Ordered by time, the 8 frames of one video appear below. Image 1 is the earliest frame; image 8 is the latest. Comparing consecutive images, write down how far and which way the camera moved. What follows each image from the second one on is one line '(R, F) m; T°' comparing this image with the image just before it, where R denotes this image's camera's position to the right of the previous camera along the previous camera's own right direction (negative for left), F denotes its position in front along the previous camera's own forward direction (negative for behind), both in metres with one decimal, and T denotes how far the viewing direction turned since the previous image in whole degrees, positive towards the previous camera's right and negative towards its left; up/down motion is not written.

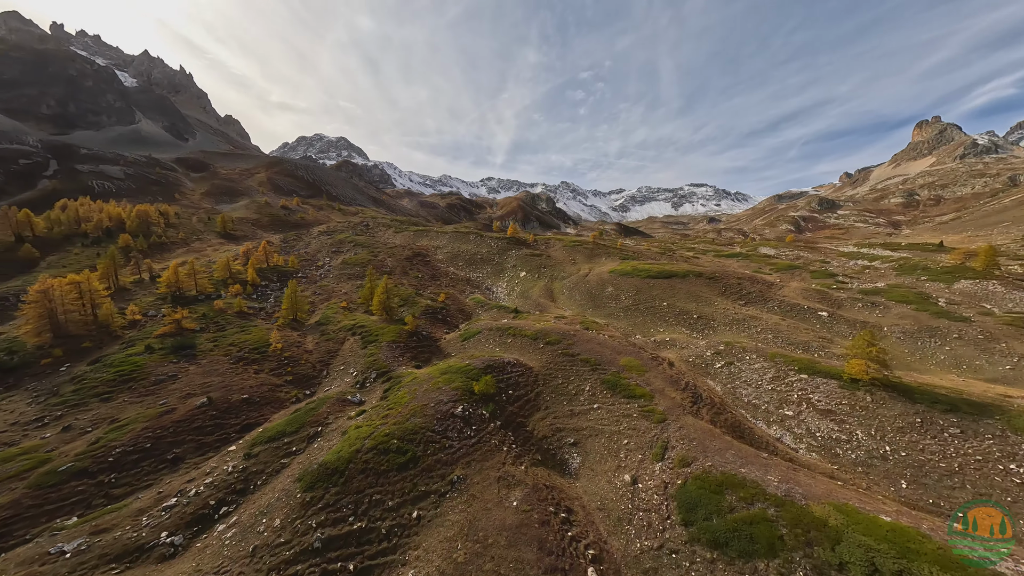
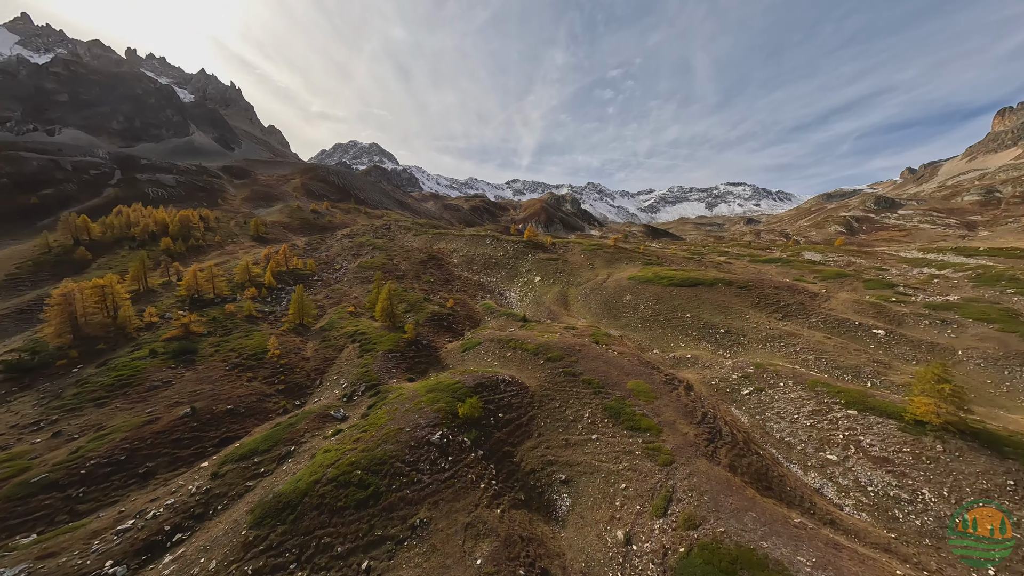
(+2.7, +2.5) m; -5°
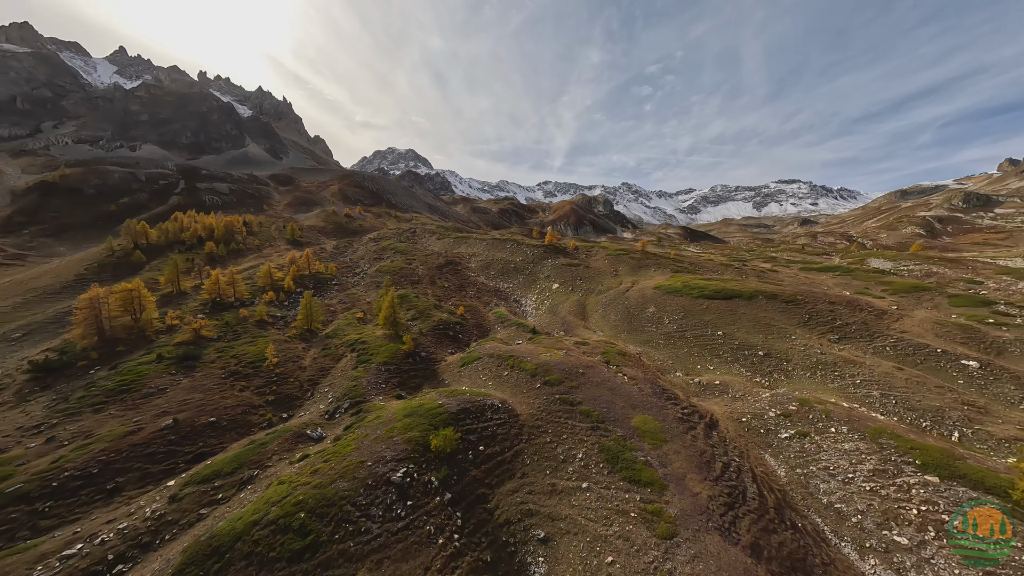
(+3.3, +3.0) m; -6°
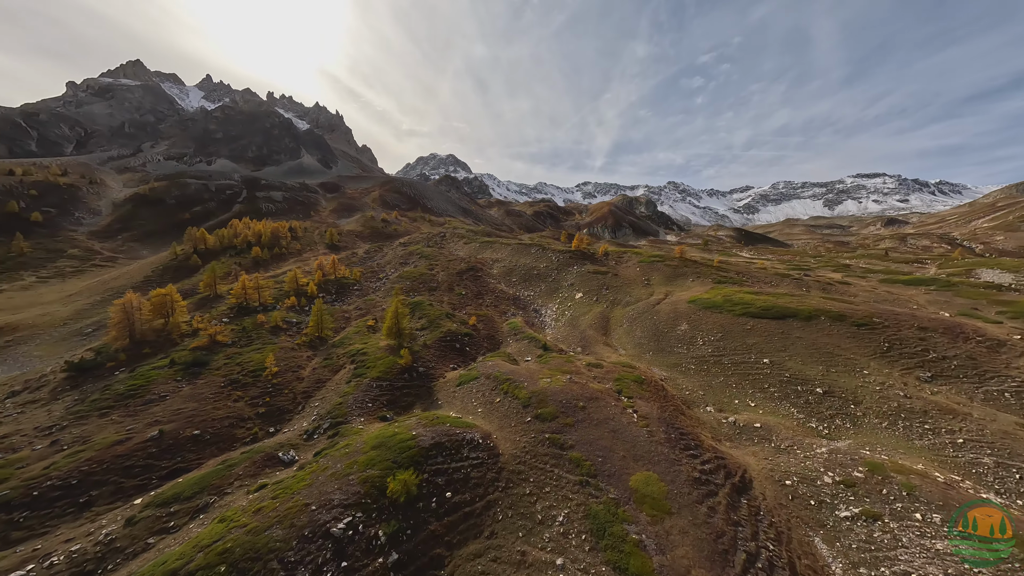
(+3.9, +3.4) m; -7°
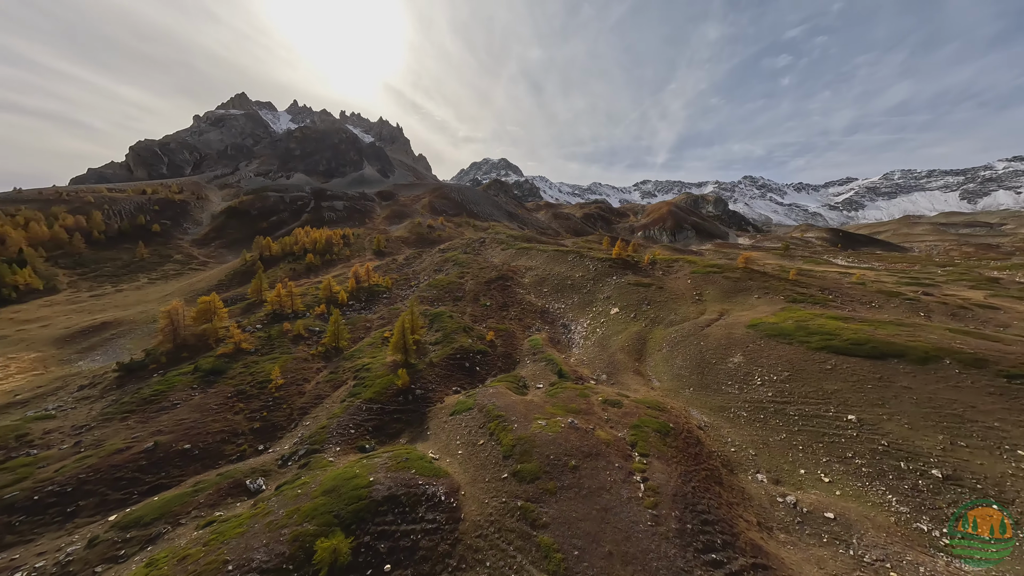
(+5.1, +4.4) m; -10°
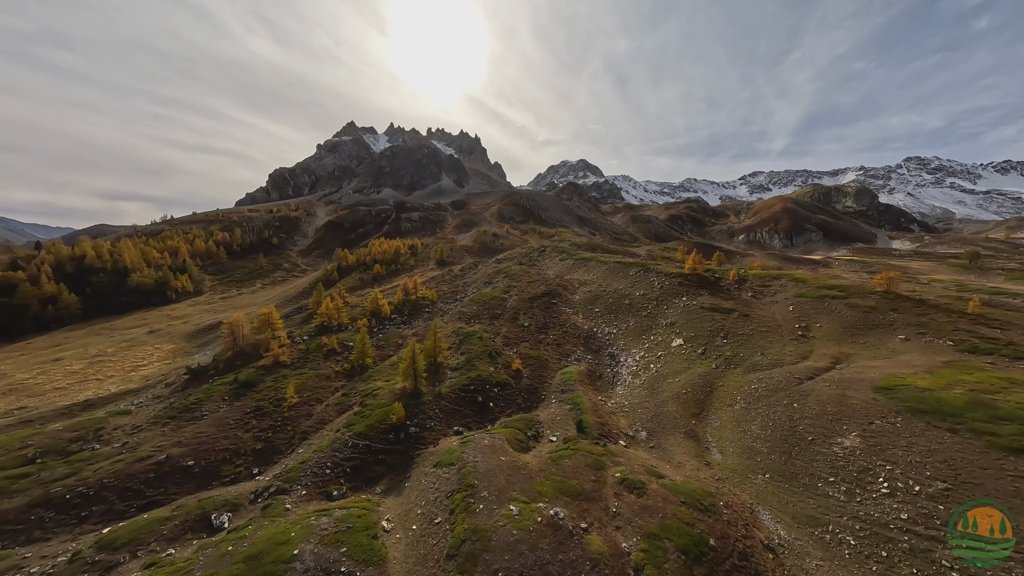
(+7.0, +6.1) m; -15°
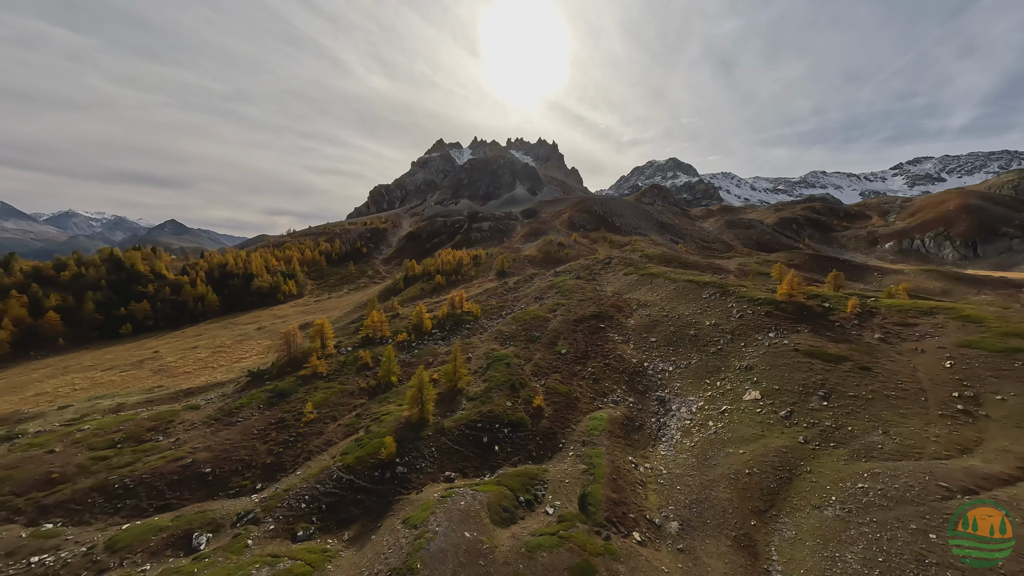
(+7.1, +5.0) m; -14°
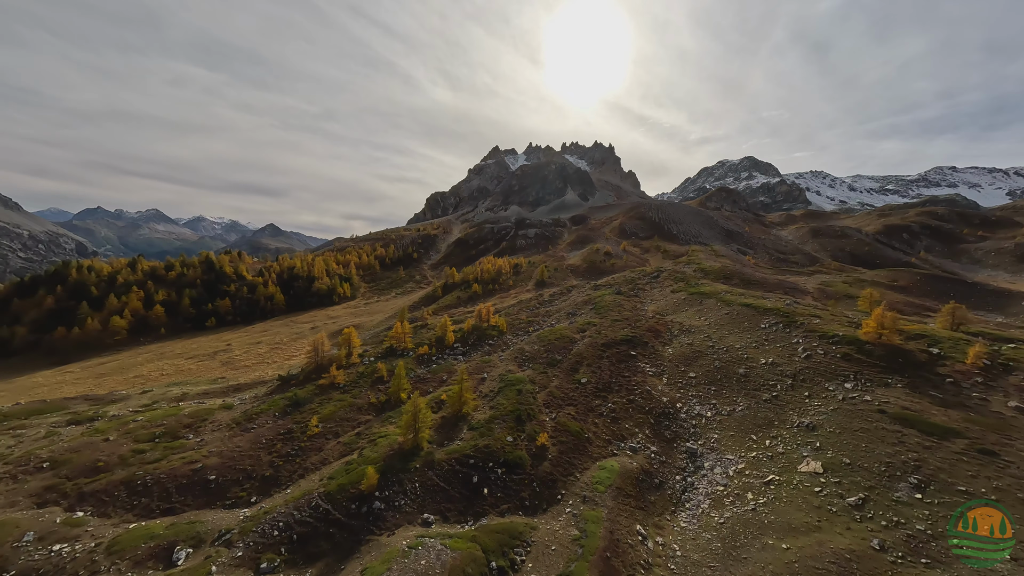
(+5.5, +3.4) m; -10°
